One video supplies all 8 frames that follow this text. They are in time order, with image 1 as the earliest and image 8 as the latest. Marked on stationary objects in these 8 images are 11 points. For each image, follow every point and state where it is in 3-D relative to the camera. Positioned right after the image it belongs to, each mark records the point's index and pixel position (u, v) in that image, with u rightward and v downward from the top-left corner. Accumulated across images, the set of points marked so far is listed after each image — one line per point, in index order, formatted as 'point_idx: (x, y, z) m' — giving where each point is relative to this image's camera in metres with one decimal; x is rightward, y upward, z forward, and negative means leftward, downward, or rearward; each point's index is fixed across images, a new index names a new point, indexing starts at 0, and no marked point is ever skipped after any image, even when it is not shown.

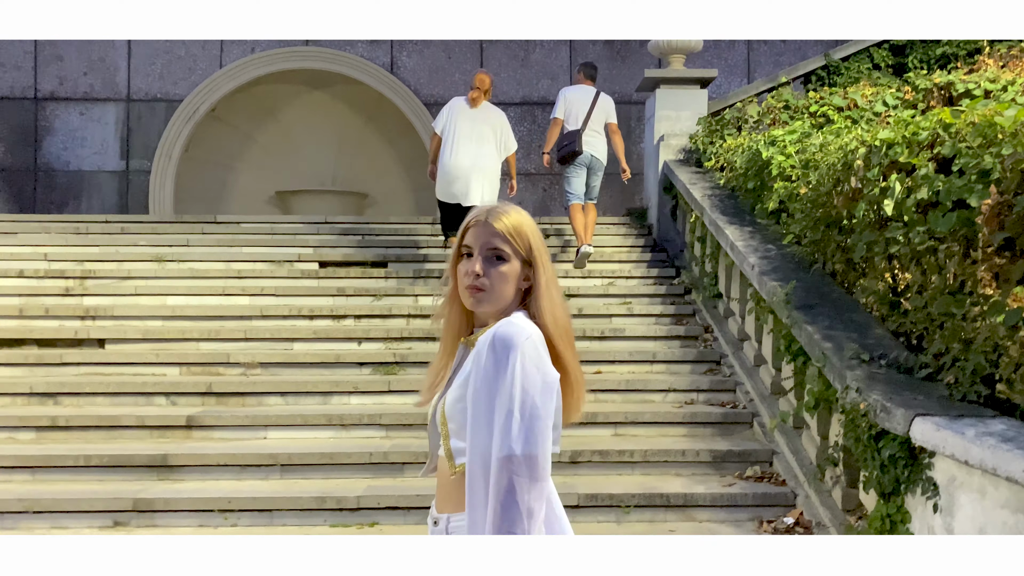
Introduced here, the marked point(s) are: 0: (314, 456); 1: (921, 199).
0: (-1.0, -0.8, +4.4) m
1: (+1.6, +0.4, +3.6) m
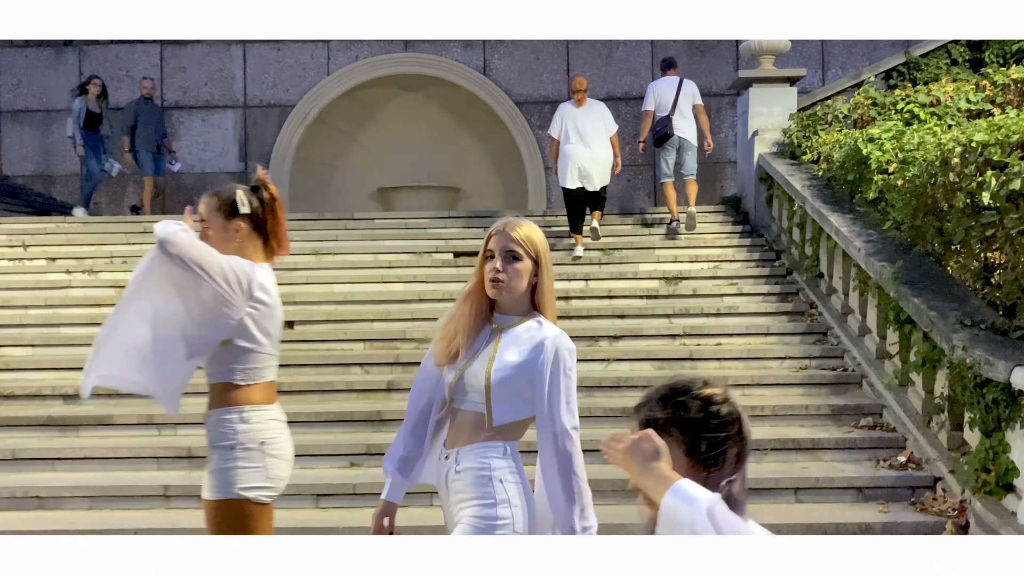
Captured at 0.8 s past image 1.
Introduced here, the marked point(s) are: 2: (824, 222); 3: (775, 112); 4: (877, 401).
0: (-0.1, -0.7, +5.4) m
1: (+2.4, +0.5, +4.4) m
2: (+2.3, +0.5, +6.5) m
3: (+2.6, +1.7, +8.7) m
4: (+2.2, -0.7, +5.3) m
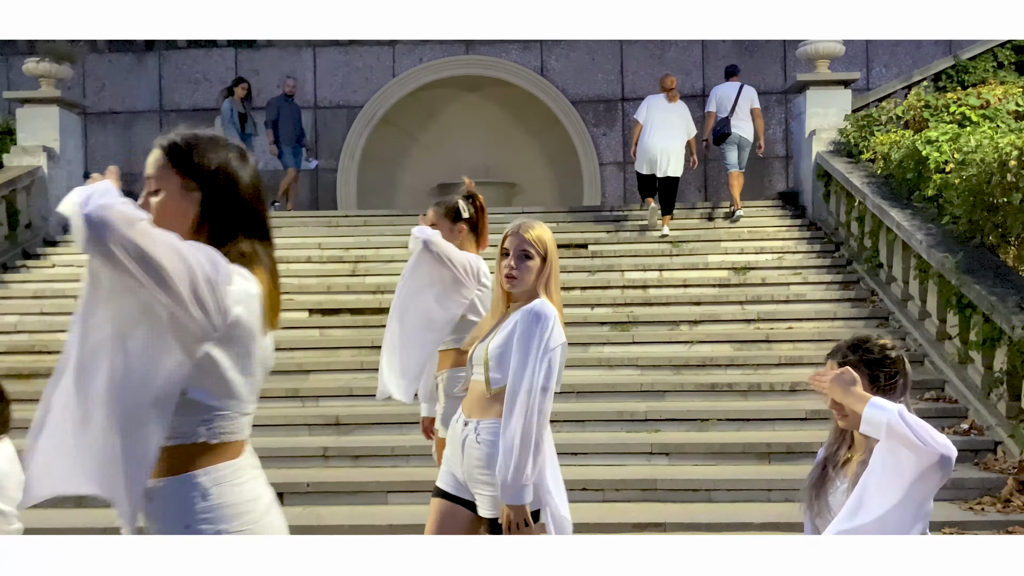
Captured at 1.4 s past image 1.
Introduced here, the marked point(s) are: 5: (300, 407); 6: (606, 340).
0: (+0.6, -0.7, +6.1) m
1: (+3.1, +0.5, +5.0) m
2: (+3.0, +0.6, +7.2) m
3: (+3.3, +1.8, +9.4) m
4: (+2.8, -0.6, +5.9) m
5: (-1.4, -0.8, +6.1) m
6: (+0.7, -0.4, +6.8) m
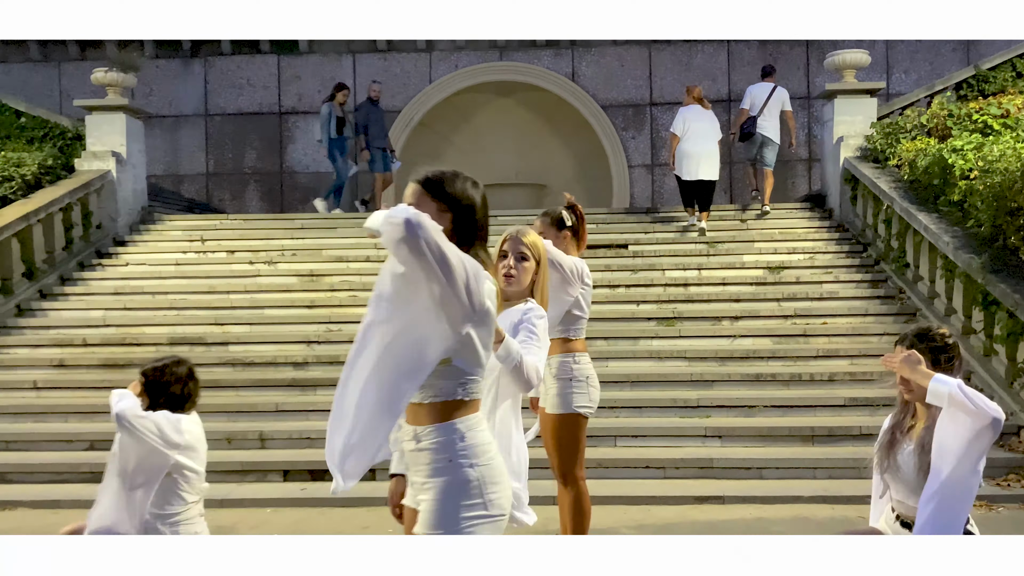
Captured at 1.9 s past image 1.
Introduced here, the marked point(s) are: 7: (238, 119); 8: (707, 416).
0: (+1.1, -0.6, +6.6) m
1: (+3.5, +0.5, +5.5) m
2: (+3.4, +0.6, +7.7) m
3: (+3.8, +1.8, +9.9) m
4: (+3.3, -0.6, +6.5) m
5: (-1.0, -0.8, +6.6) m
6: (+1.2, -0.4, +7.4) m
7: (-4.6, +2.8, +15.0) m
8: (+1.3, -0.9, +6.2) m
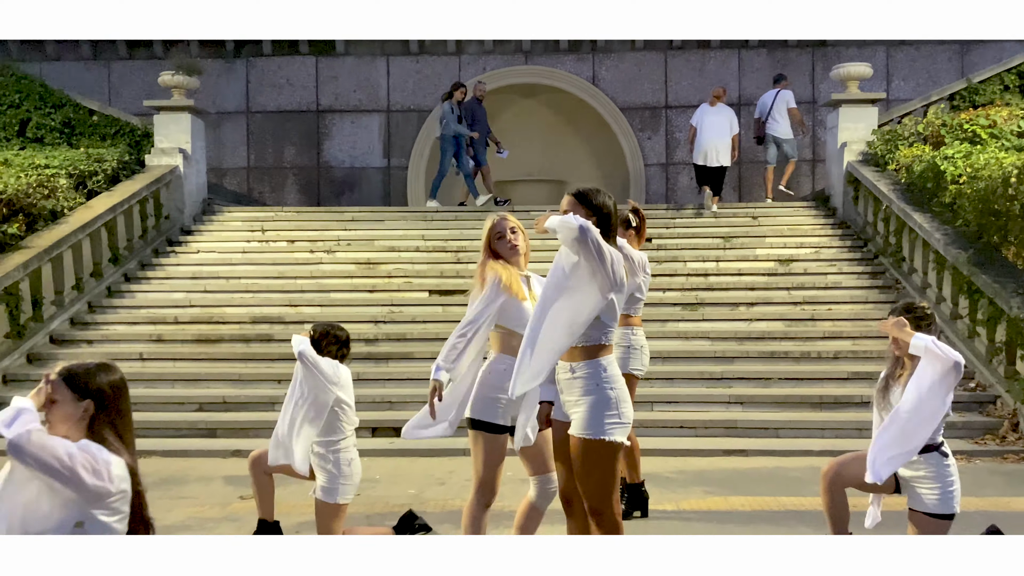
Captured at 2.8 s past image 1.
0: (+1.5, -0.5, +7.6) m
1: (+3.9, +0.6, +6.5) m
2: (+3.8, +0.7, +8.7) m
3: (+4.2, +1.9, +10.9) m
4: (+3.7, -0.5, +7.5) m
5: (-0.6, -0.7, +7.6) m
6: (+1.6, -0.3, +8.4) m
7: (-4.2, +3.1, +15.9) m
8: (+1.7, -0.8, +7.3) m
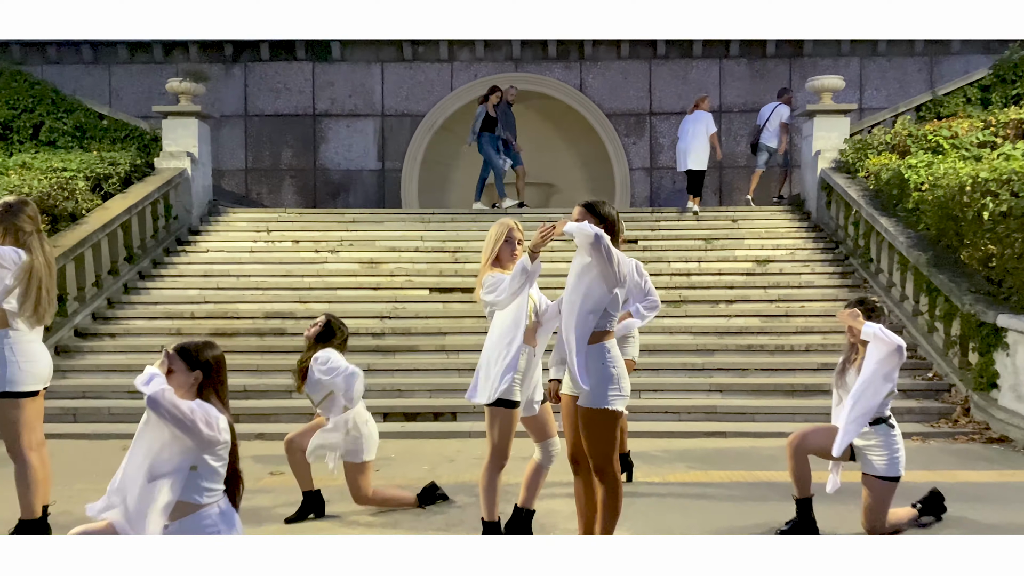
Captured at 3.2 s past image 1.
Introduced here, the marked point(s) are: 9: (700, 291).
0: (+1.4, -0.5, +8.3) m
1: (+3.9, +0.6, +7.2) m
2: (+3.8, +0.7, +9.4) m
3: (+4.1, +2.0, +11.6) m
4: (+3.7, -0.5, +8.2) m
5: (-0.6, -0.6, +8.2) m
6: (+1.5, -0.3, +9.1) m
7: (-4.4, +3.1, +16.5) m
8: (+1.7, -0.8, +7.9) m
9: (+2.0, 0.0, +9.6) m
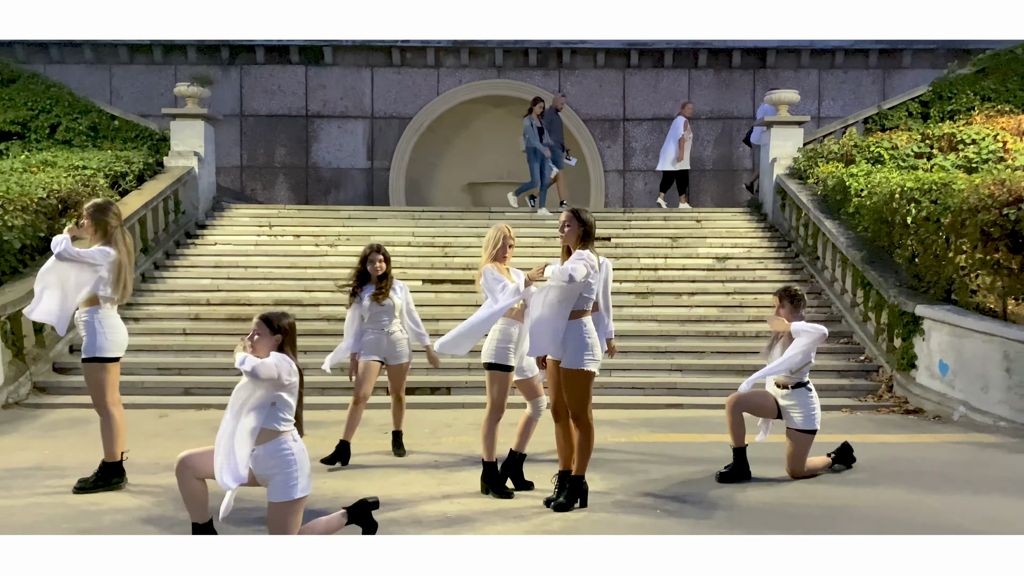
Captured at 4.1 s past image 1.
0: (+1.3, -0.5, +9.4) m
1: (+3.8, +0.7, +8.4) m
2: (+3.6, +0.7, +10.5) m
3: (+3.9, +2.0, +12.7) m
4: (+3.5, -0.4, +9.3) m
5: (-0.8, -0.6, +9.3) m
6: (+1.4, -0.2, +10.1) m
7: (-4.7, +3.2, +17.4) m
8: (+1.6, -0.7, +9.0) m
9: (+1.8, 0.0, +10.7) m
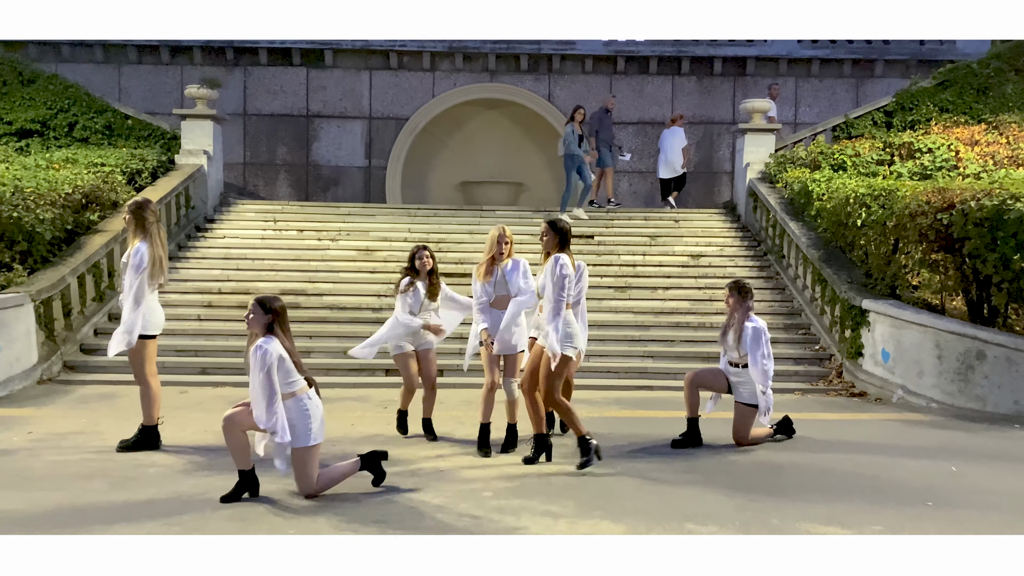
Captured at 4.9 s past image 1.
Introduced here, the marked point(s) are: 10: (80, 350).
0: (+1.1, -0.4, +10.2) m
1: (+3.7, +0.7, +9.3) m
2: (+3.5, +0.8, +11.4) m
3: (+3.8, +2.1, +13.6) m
4: (+3.4, -0.4, +10.2) m
5: (-0.9, -0.5, +10.1) m
6: (+1.2, -0.1, +11.0) m
7: (-4.9, +3.4, +18.2) m
8: (+1.5, -0.6, +9.9) m
9: (+1.7, +0.1, +11.5) m
10: (-4.6, -0.7, +9.5) m
